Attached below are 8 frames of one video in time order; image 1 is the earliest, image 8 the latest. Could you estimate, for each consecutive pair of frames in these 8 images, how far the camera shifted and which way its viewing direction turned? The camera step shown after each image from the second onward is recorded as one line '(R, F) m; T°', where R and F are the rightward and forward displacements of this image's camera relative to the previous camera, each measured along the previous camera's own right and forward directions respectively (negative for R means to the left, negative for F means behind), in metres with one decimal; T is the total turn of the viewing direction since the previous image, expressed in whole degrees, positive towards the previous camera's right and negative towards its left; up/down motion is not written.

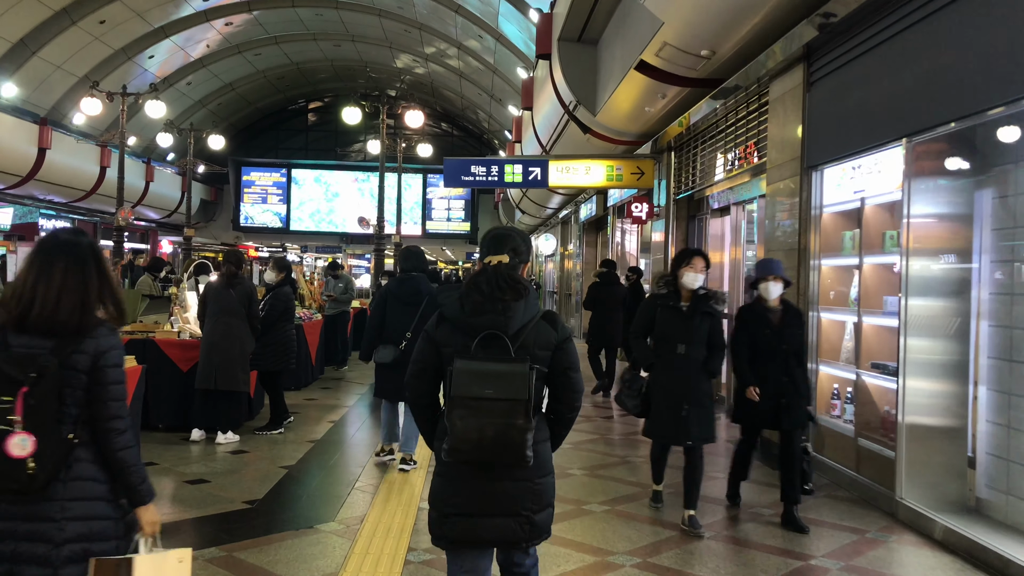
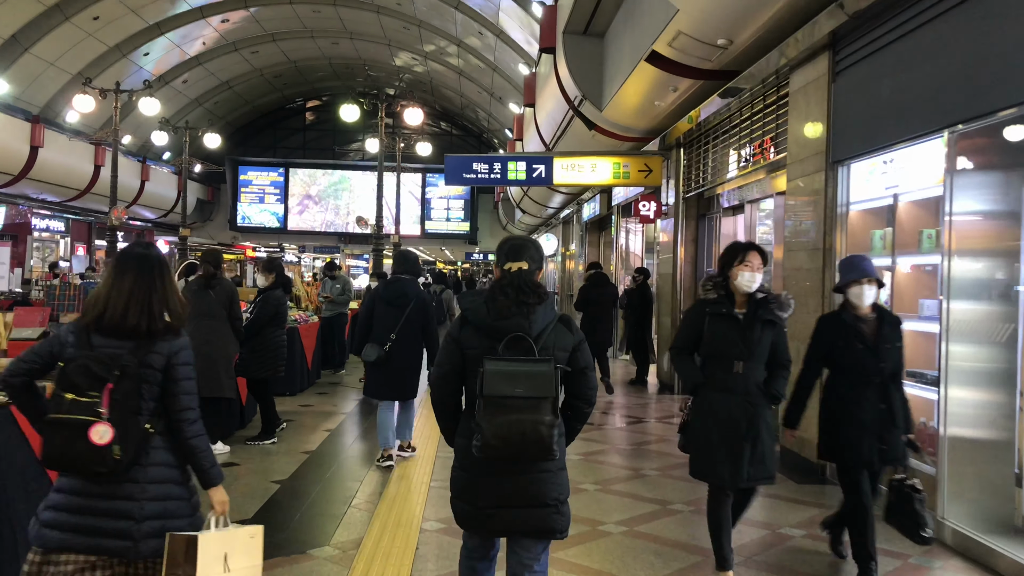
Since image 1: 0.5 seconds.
(0.0, +0.3) m; 0°
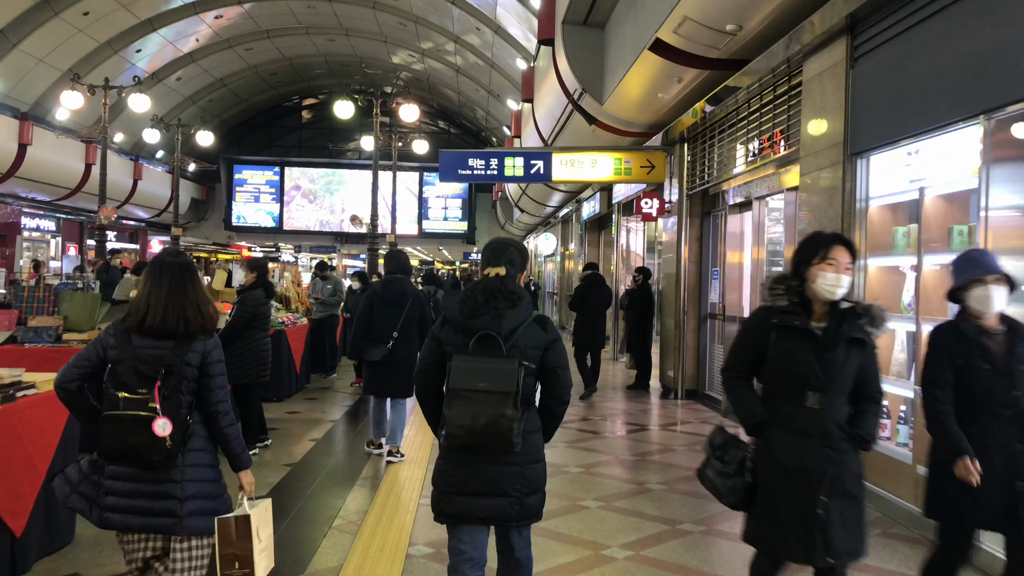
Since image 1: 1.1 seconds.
(0.0, +0.3) m; 0°
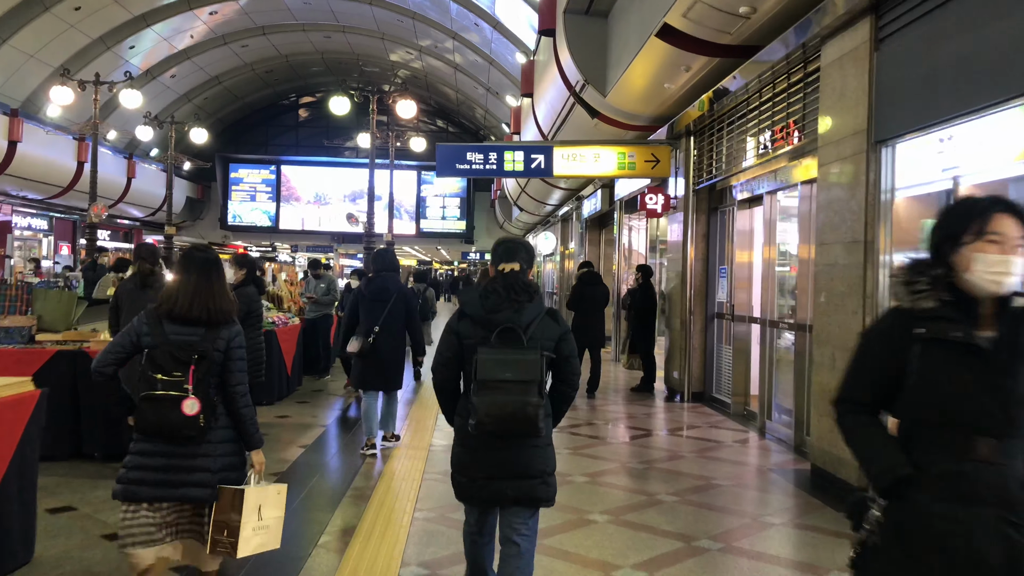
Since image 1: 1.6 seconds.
(0.0, +0.3) m; 0°
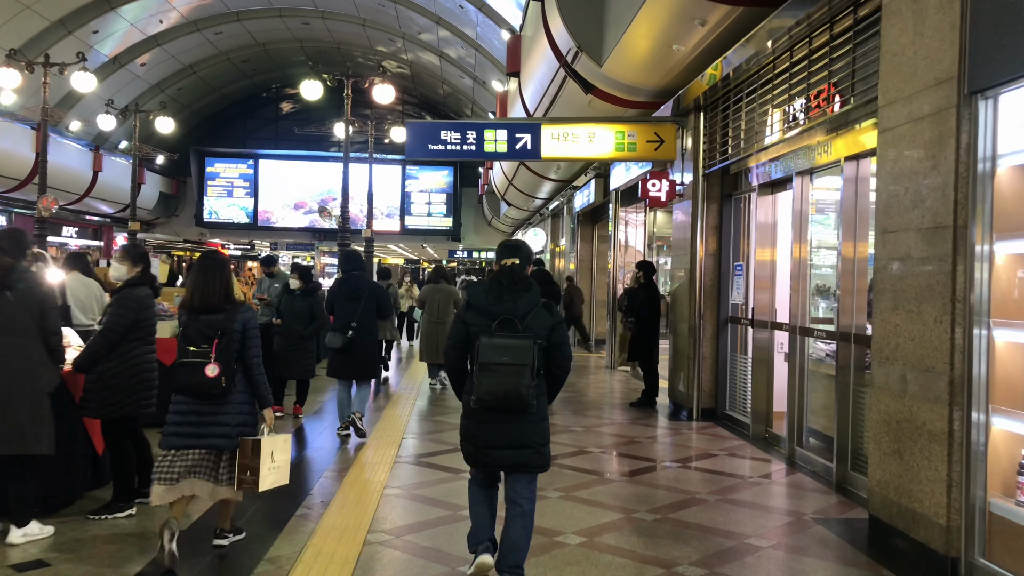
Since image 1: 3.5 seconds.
(+0.1, +1.1) m; +1°
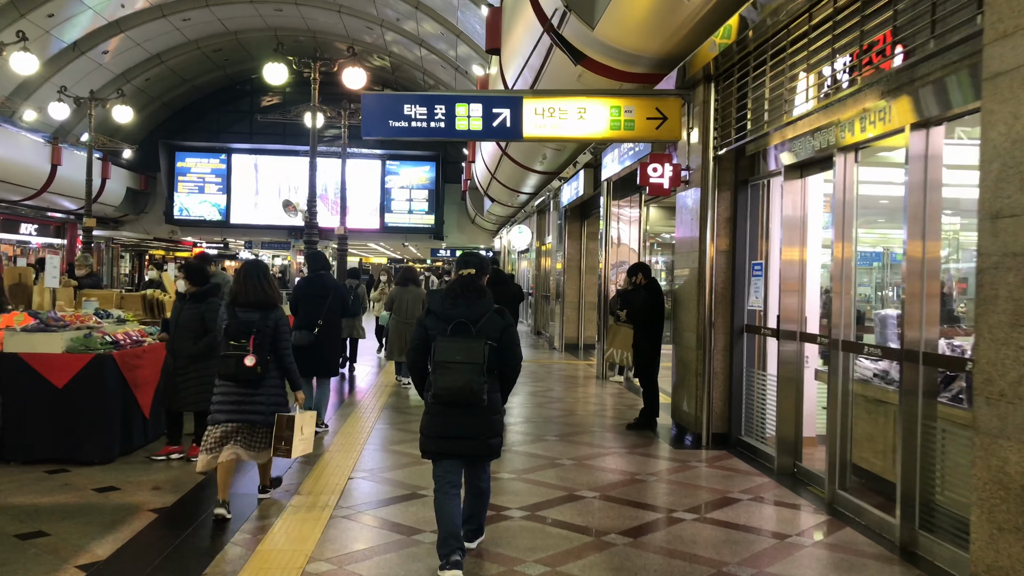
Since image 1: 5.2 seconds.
(+0.1, +1.1) m; +1°
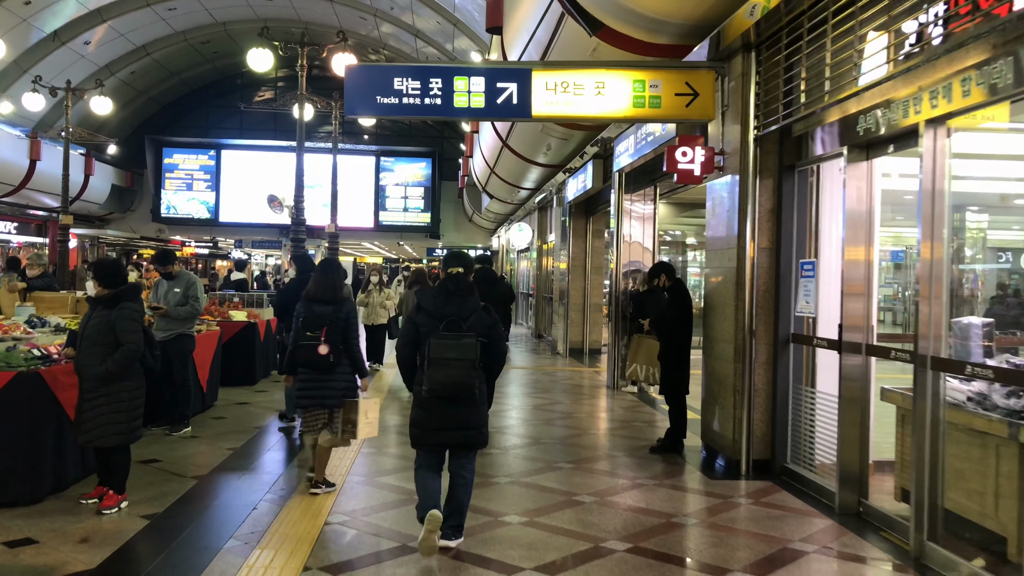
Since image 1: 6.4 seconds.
(-0.1, +0.8) m; 0°
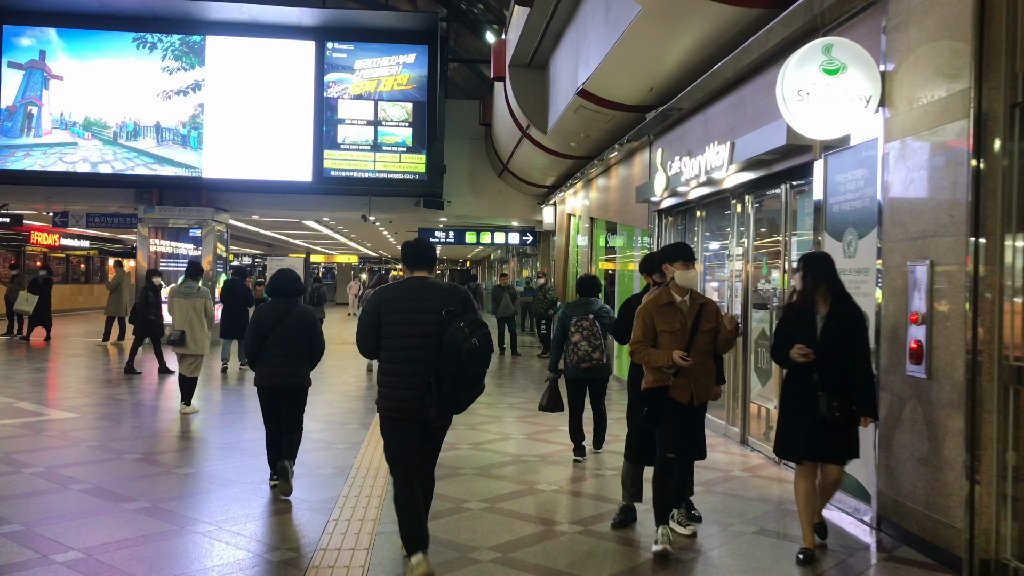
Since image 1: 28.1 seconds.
(+0.2, -0.3) m; 0°
